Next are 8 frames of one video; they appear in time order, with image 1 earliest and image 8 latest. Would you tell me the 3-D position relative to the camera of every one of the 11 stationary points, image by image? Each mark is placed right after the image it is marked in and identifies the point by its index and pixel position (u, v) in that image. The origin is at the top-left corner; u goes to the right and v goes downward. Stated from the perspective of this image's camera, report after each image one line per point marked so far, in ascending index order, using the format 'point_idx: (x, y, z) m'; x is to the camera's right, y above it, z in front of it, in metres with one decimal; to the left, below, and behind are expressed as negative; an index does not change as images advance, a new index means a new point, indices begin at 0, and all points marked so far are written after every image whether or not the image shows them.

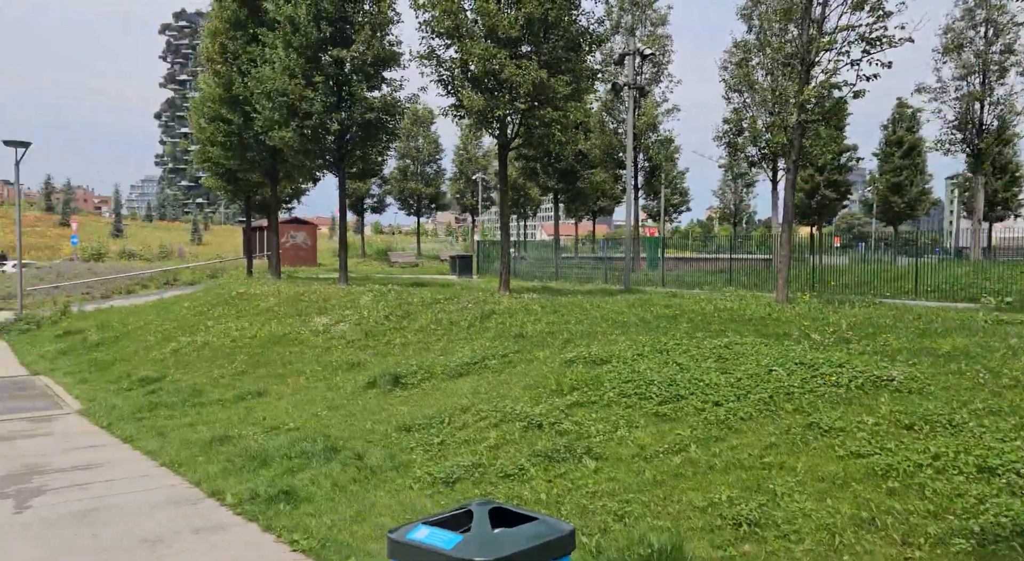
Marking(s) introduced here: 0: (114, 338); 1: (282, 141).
0: (-9.4, -1.3, +17.8) m
1: (-5.1, +3.1, +16.6) m
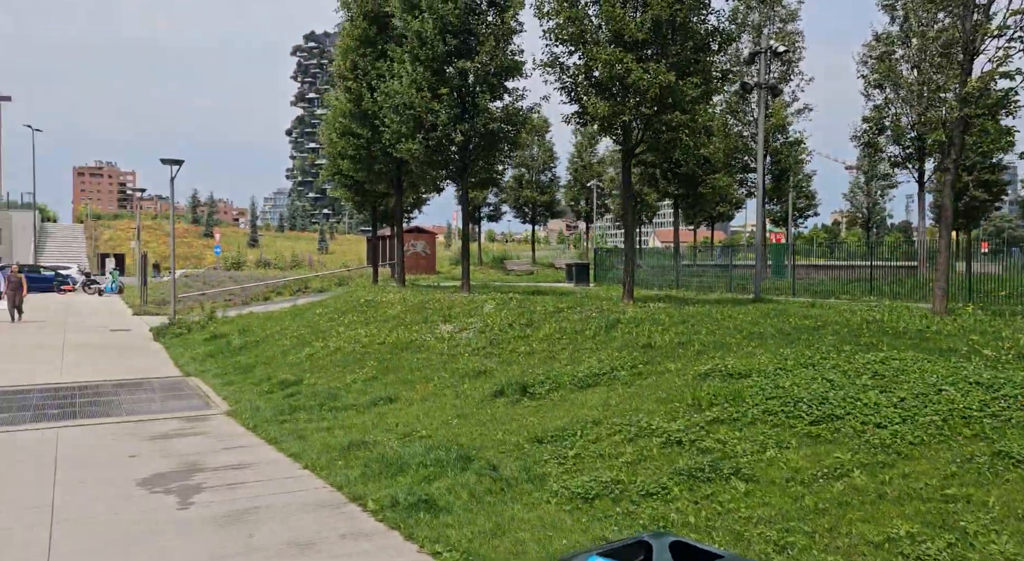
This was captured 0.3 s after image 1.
0: (-6.4, -1.5, +18.8) m
1: (-2.4, +2.9, +17.1) m
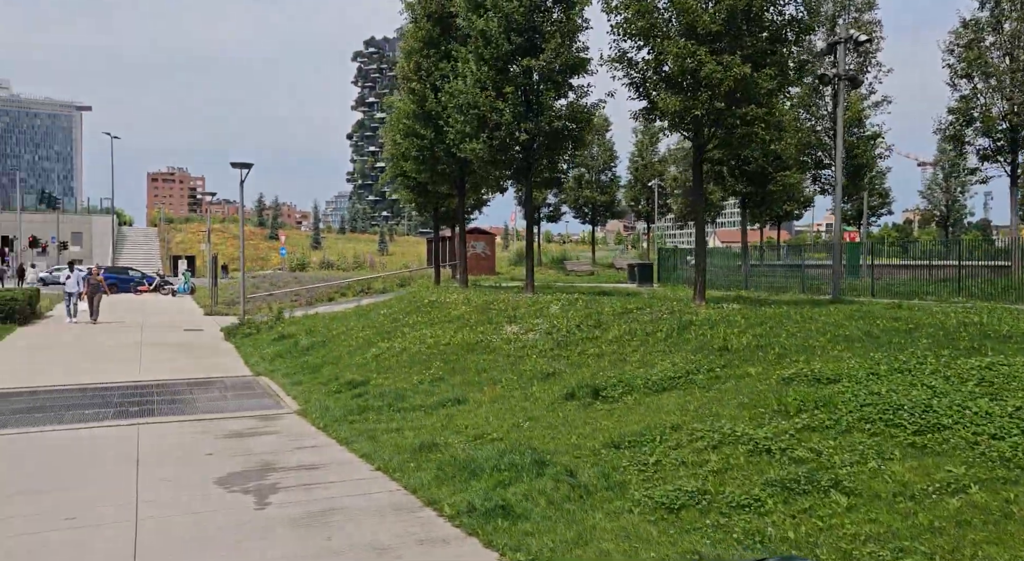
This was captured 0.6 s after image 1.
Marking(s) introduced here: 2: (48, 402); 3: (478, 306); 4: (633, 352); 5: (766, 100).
0: (-4.8, -1.5, +19.1) m
1: (-0.9, +2.9, +17.0) m
2: (-8.1, -2.1, +13.2) m
3: (-0.8, -0.6, +17.8) m
4: (+1.8, -1.1, +11.1) m
5: (+4.6, +3.2, +13.5) m
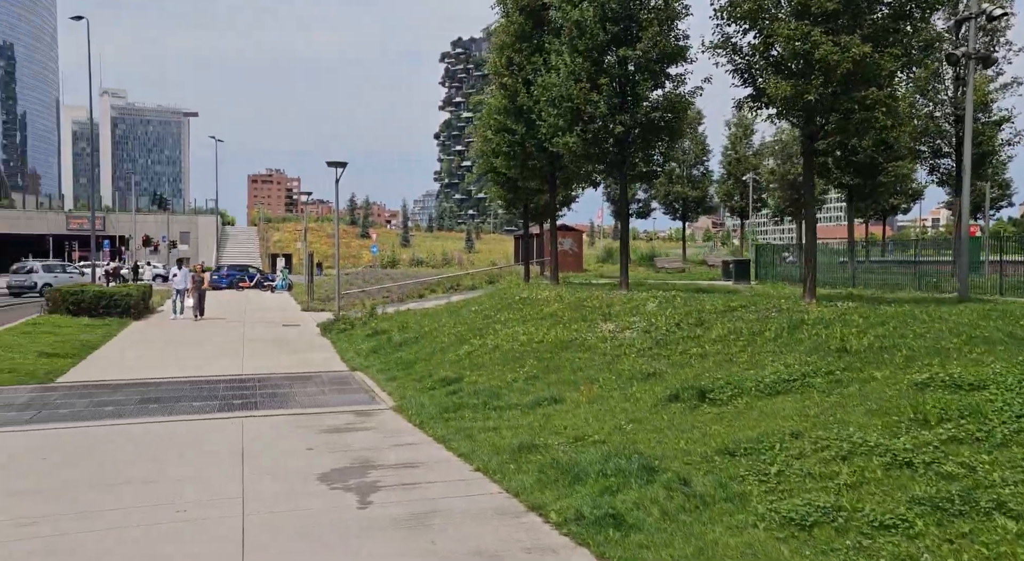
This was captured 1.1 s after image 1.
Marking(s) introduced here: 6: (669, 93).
0: (-2.5, -1.5, +19.2) m
1: (+1.2, +3.0, +16.7) m
2: (-6.4, -2.1, +13.7) m
3: (+1.4, -0.5, +17.4) m
4: (+3.2, -1.0, +10.5) m
5: (+6.2, +3.3, +12.6) m
6: (+3.4, +4.1, +16.3) m
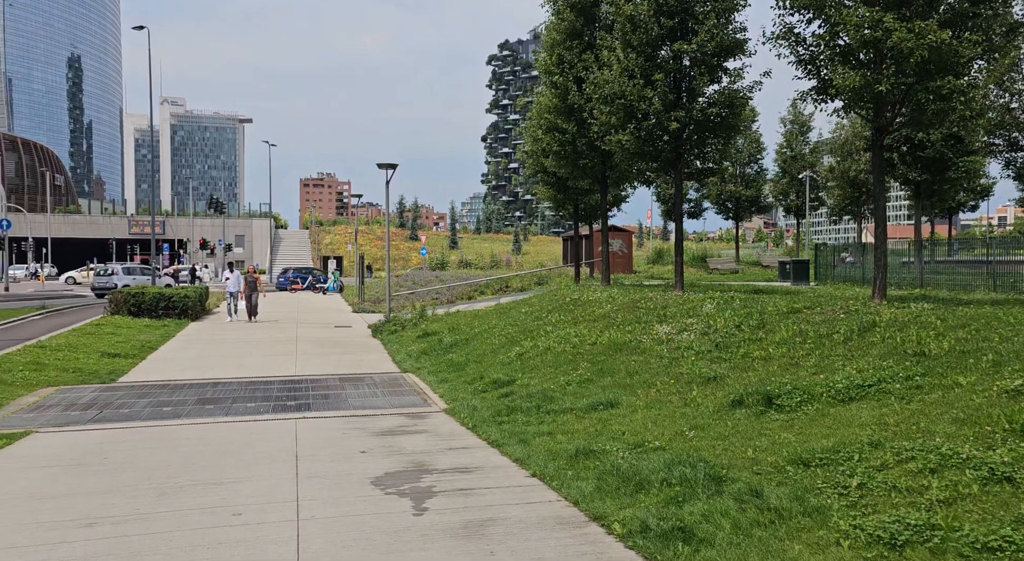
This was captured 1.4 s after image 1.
0: (-1.2, -1.5, +19.0) m
1: (+2.3, +3.0, +16.3) m
2: (-5.5, -2.1, +13.8) m
3: (+2.6, -0.6, +17.1) m
4: (+3.9, -1.0, +10.0) m
5: (+7.1, +3.3, +11.9) m
6: (+4.5, +4.0, +15.8) m
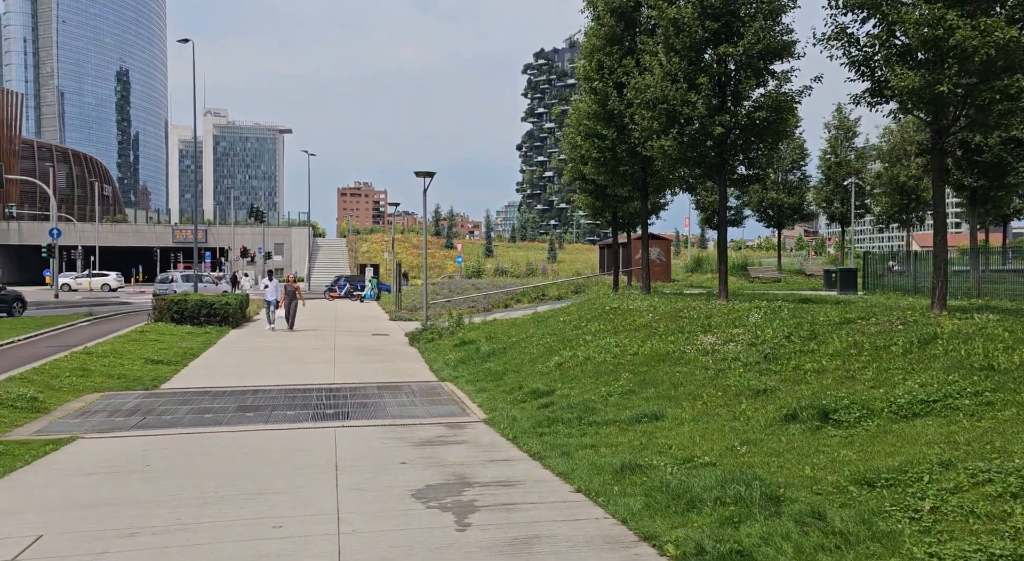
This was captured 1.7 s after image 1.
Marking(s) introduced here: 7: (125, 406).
0: (-0.2, -1.7, +18.8) m
1: (+3.2, +2.8, +16.0) m
2: (-4.8, -2.2, +13.8) m
3: (+3.4, -0.7, +16.7) m
4: (+4.5, -1.1, +9.6) m
5: (+7.7, +3.2, +11.4) m
6: (+5.3, +3.9, +15.4) m
7: (-6.7, -2.2, +13.1) m
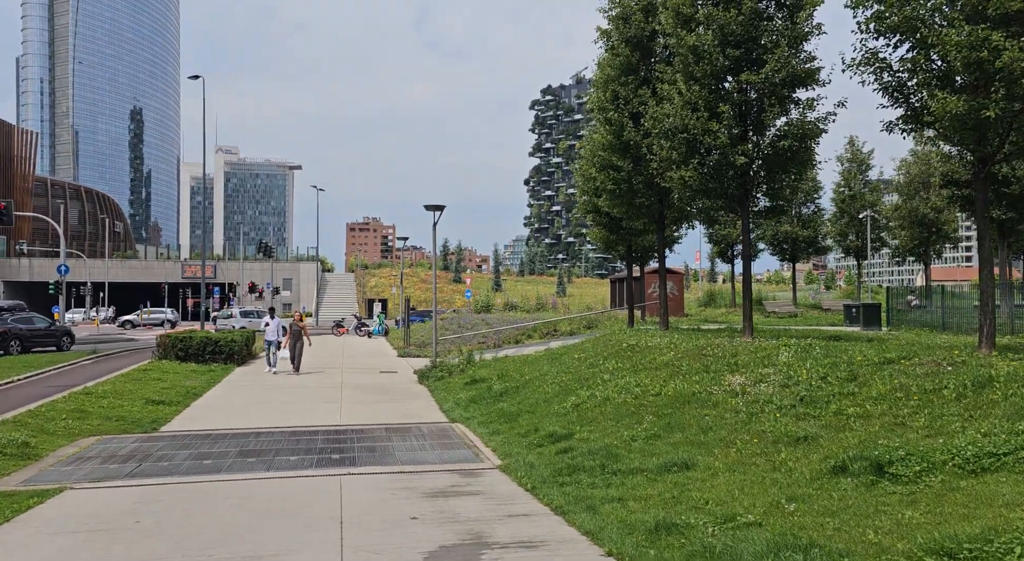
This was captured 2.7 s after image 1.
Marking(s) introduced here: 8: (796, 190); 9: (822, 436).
0: (+0.1, -2.6, +18.1) m
1: (+3.4, +2.0, +15.4) m
2: (-4.5, -2.9, +13.1) m
3: (+3.7, -1.5, +15.9) m
4: (+4.7, -1.6, +8.8) m
5: (+8.0, +2.6, +10.8) m
6: (+5.6, +3.1, +14.8) m
7: (-6.5, -2.8, +12.4) m
8: (+6.1, +1.9, +16.1) m
9: (+3.8, -1.9, +9.2) m
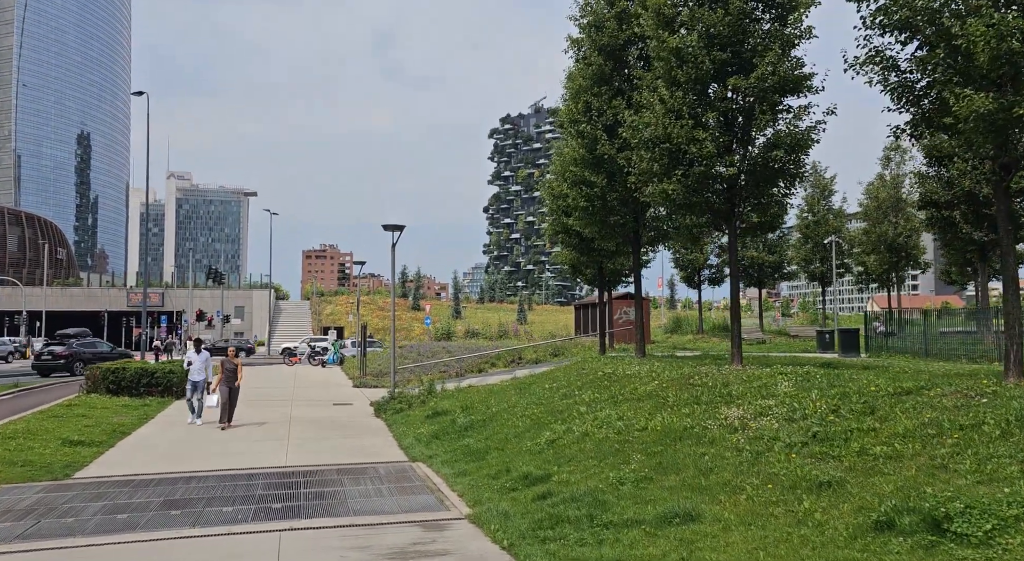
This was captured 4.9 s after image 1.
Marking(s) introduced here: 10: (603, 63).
0: (-0.6, -3.1, +16.5) m
1: (+2.8, +1.6, +14.2) m
2: (-4.9, -3.2, +11.3) m
3: (+3.1, -2.0, +14.6) m
4: (+4.5, -1.8, +7.6) m
5: (+7.6, +2.4, +9.9) m
6: (+5.0, +2.7, +13.8) m
7: (-6.9, -3.1, +10.4) m
8: (+5.4, +1.5, +15.0) m
9: (+3.5, -2.1, +7.9) m
10: (+2.3, +5.4, +19.1) m
